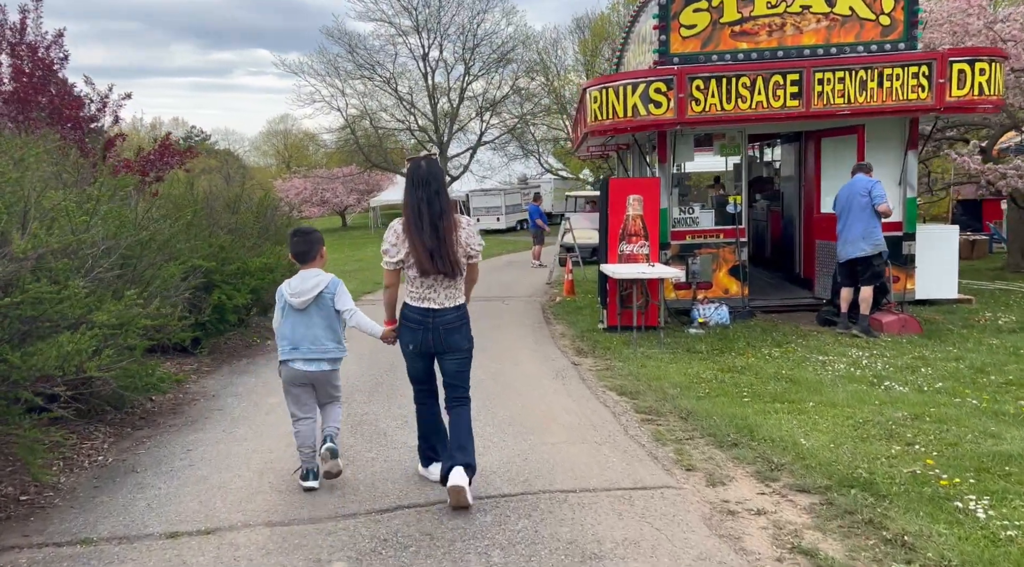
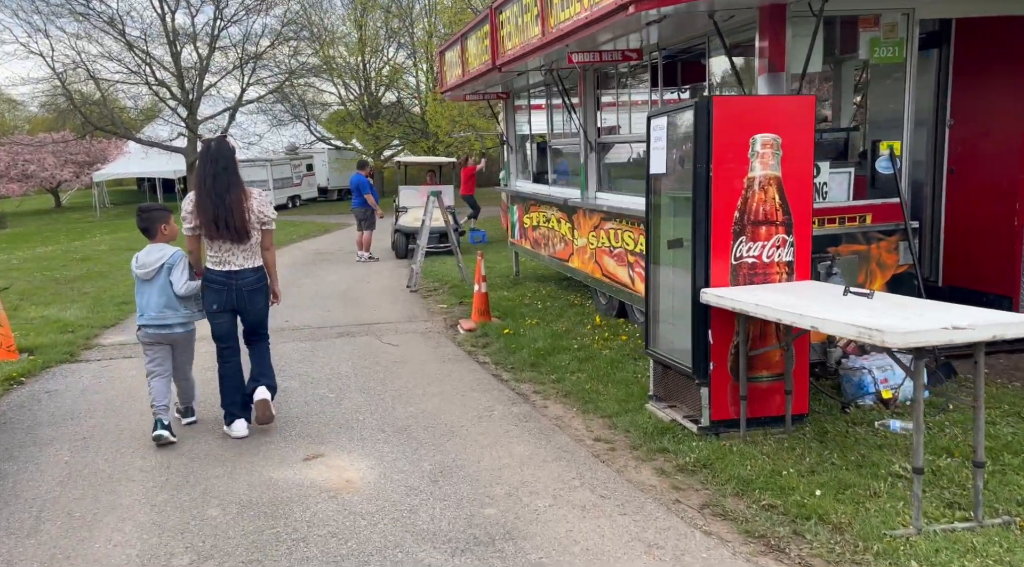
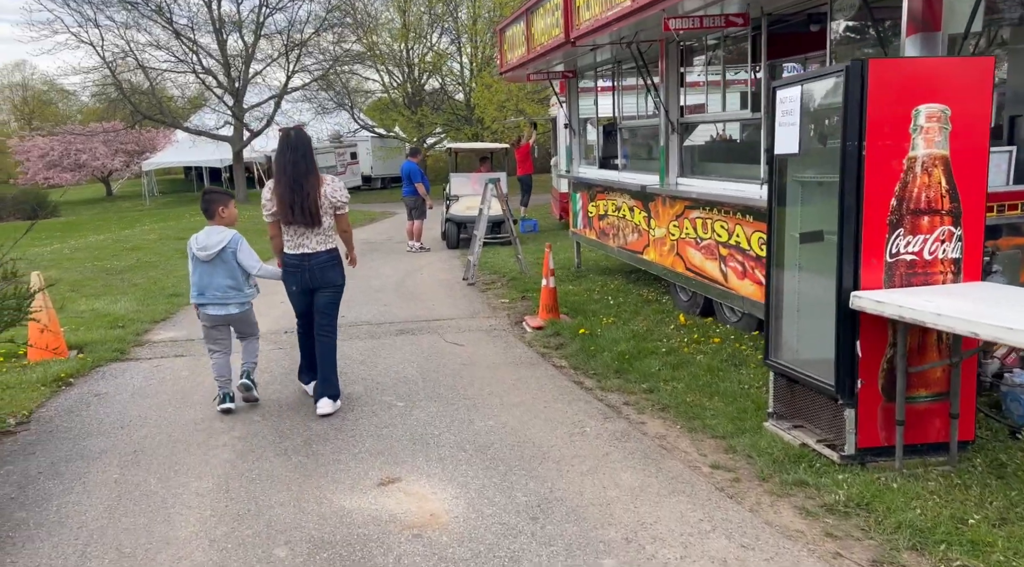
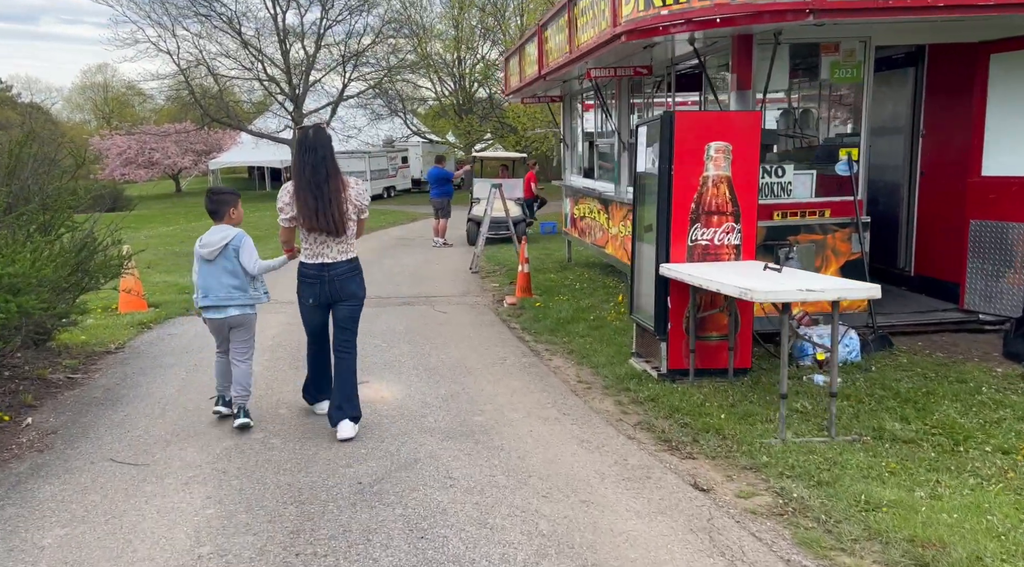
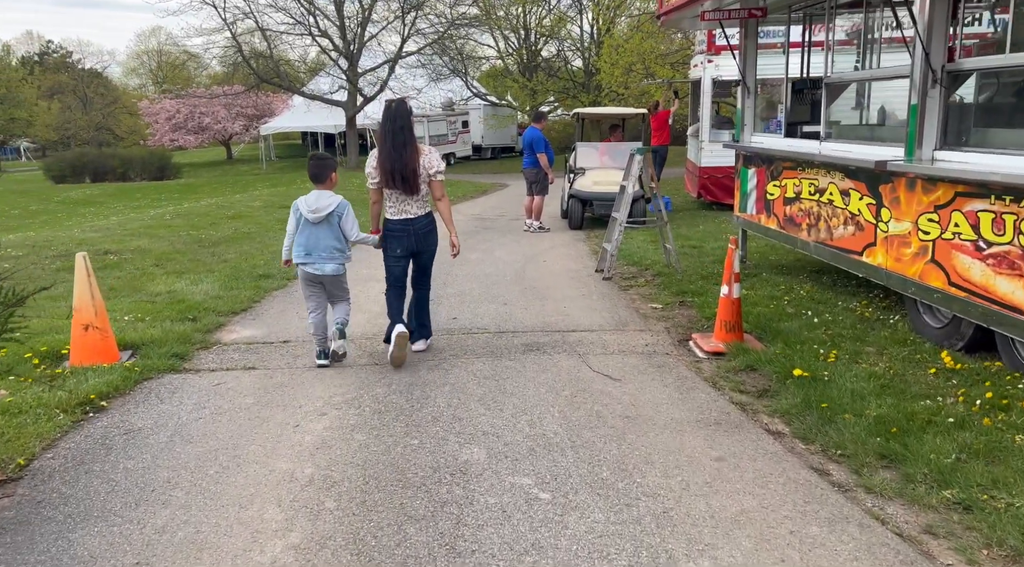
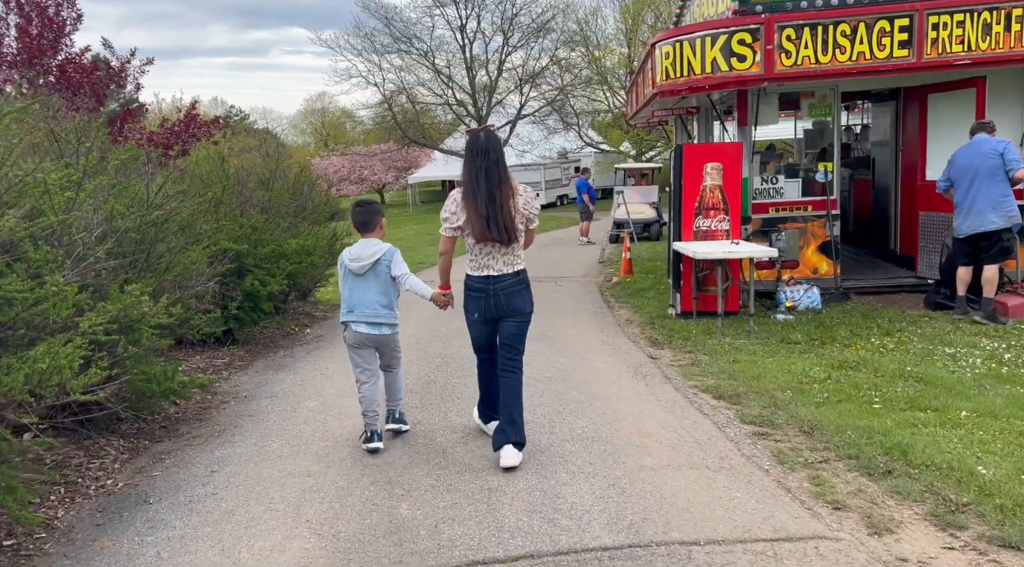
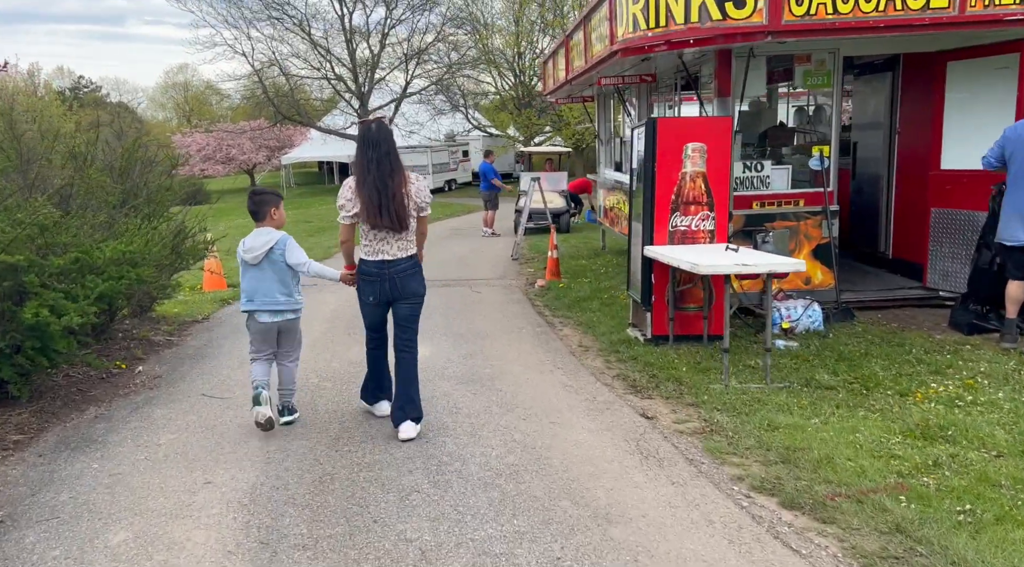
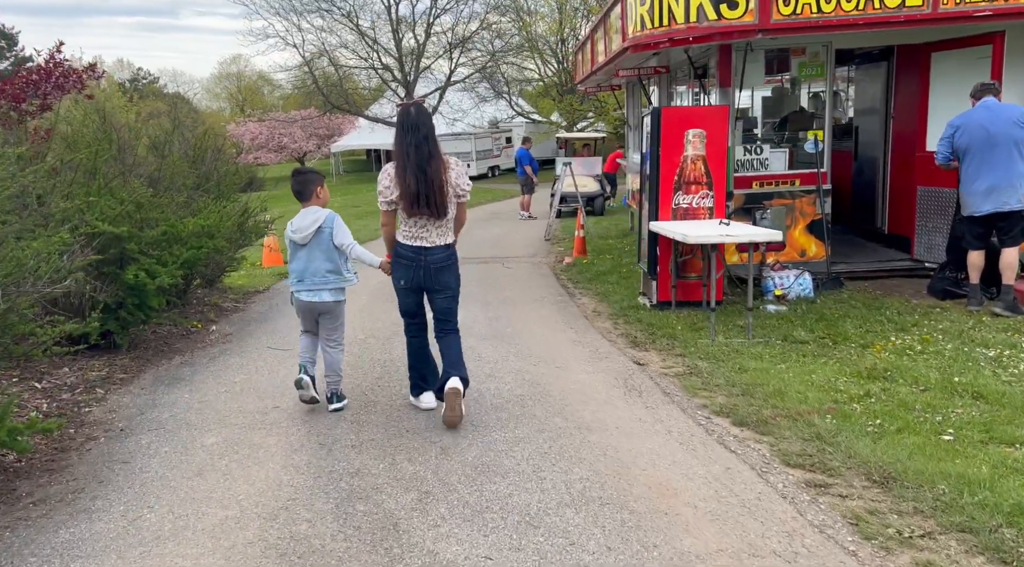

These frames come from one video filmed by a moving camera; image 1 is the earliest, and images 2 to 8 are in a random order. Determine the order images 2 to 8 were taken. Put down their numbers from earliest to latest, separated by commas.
6, 8, 7, 4, 2, 3, 5
